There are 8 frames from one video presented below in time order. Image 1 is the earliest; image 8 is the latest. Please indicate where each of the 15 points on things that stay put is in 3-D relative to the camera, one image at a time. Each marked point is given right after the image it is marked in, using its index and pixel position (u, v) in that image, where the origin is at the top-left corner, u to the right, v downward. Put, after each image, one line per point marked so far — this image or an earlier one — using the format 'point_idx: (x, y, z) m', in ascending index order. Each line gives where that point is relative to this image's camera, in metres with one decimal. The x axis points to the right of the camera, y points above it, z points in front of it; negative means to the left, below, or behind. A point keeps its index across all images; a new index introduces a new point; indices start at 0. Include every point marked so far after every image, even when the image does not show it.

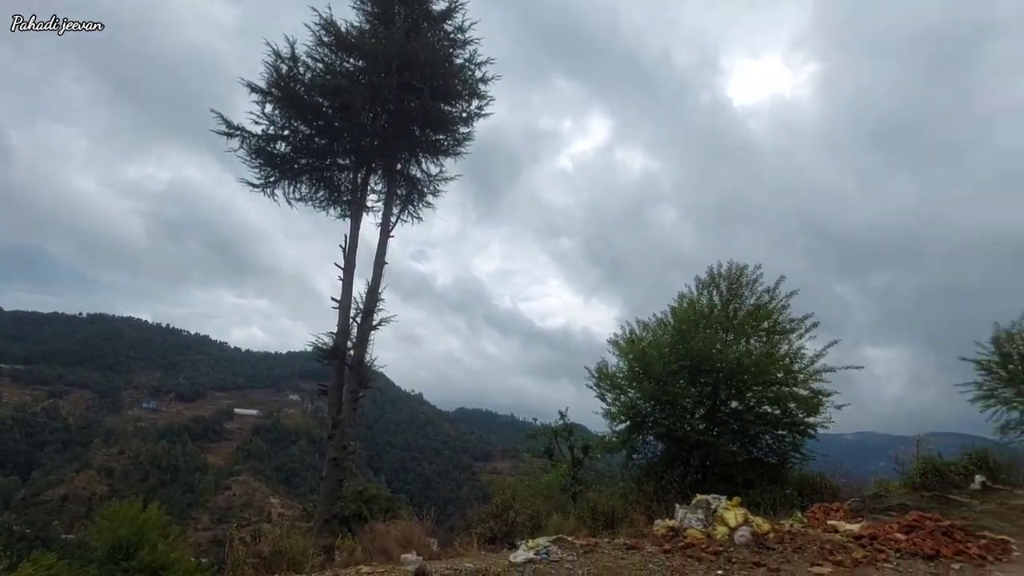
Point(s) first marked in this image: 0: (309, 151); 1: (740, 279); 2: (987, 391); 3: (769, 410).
0: (-4.7, +3.2, +12.1) m
1: (+8.0, +0.3, +18.2) m
2: (+16.7, -3.7, +18.1) m
3: (+7.7, -3.6, +15.4) m
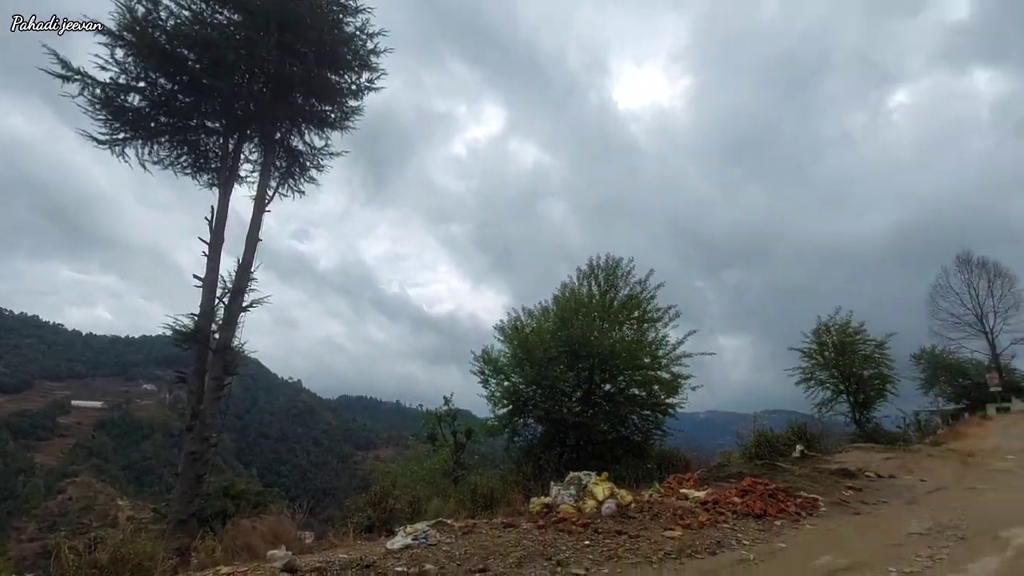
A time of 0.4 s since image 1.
0: (-7.1, +3.7, +10.7) m
1: (+3.9, +0.6, +19.4) m
2: (+12.3, -3.6, +21.3) m
3: (+4.1, -3.4, +16.8) m
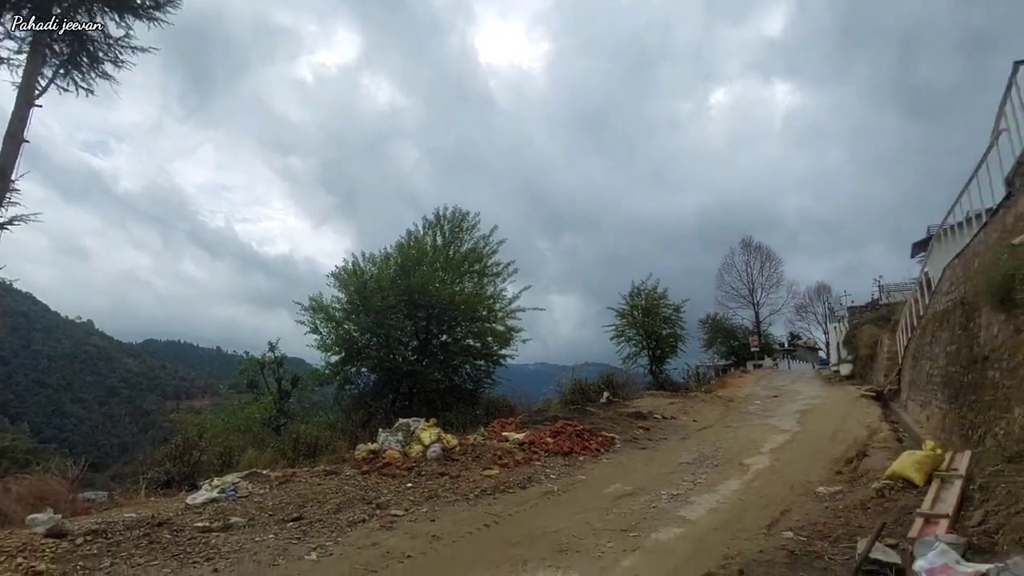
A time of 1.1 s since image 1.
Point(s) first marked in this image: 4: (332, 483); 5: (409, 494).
0: (-9.7, +5.3, +7.7) m
1: (-1.9, +2.4, +19.5) m
2: (+5.1, -2.1, +24.2) m
3: (-1.4, -1.8, +17.3) m
4: (-3.0, -3.3, +8.7) m
5: (-1.5, -3.1, +7.7) m
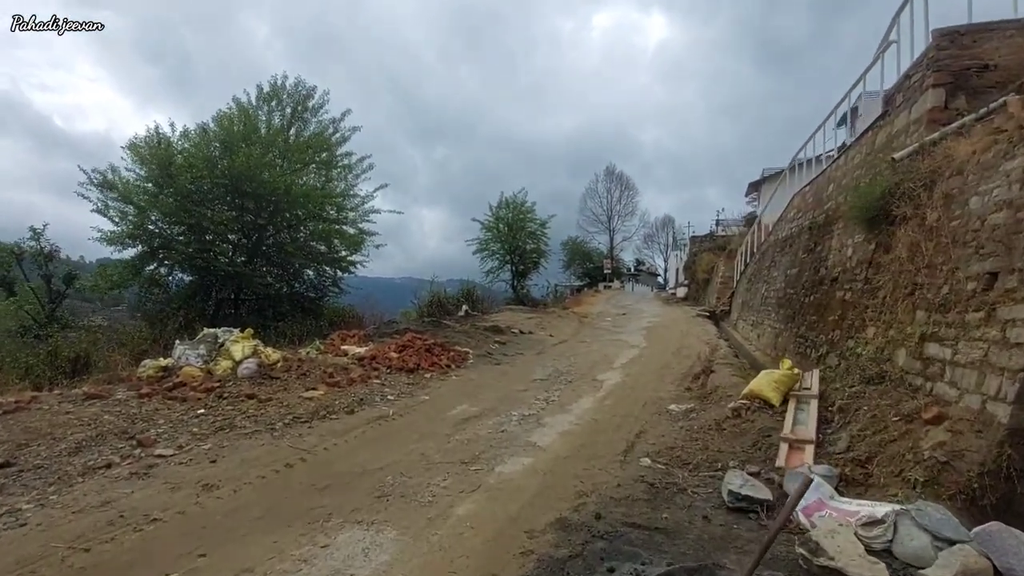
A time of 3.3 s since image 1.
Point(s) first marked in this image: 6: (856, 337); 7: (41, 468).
0: (-10.8, +7.0, +2.5) m
1: (-6.5, +5.9, +16.3) m
2: (-1.2, +1.9, +23.2) m
3: (-5.8, +1.3, +15.0) m
4: (-5.4, -1.5, +6.5) m
5: (-3.6, -1.6, +5.9) m
6: (+3.8, -0.5, +5.8) m
7: (-4.3, -1.6, +4.7) m
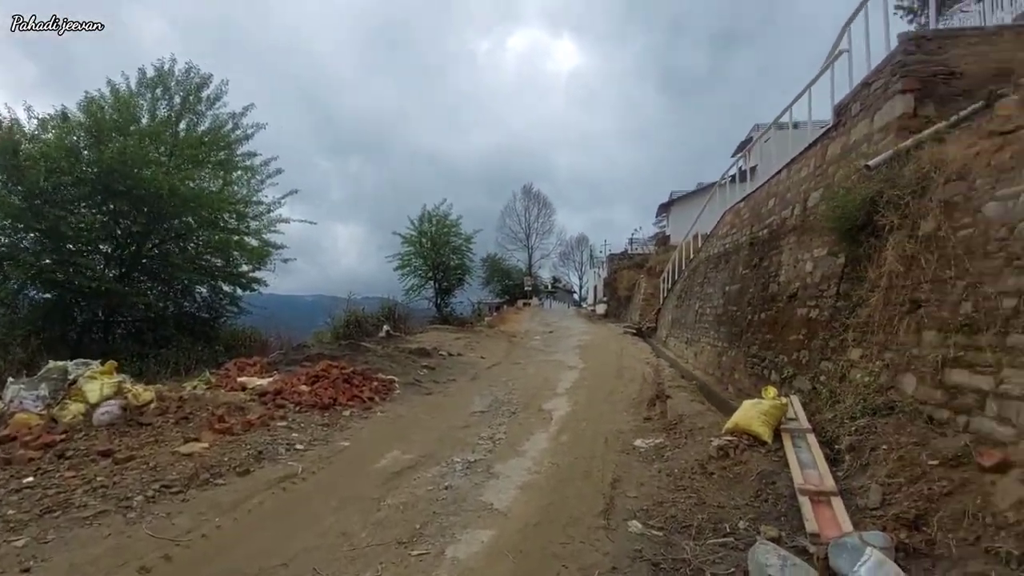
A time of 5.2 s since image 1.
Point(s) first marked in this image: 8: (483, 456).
0: (-10.7, +6.9, -0.1) m
1: (-8.6, +5.3, +14.2) m
2: (-4.5, +1.2, +21.7) m
3: (-7.6, +0.8, +12.9) m
4: (-5.9, -1.8, +4.5) m
5: (-4.1, -1.7, +4.1) m
6: (+3.3, -0.7, +5.3) m
7: (-4.6, -1.8, +2.9) m
8: (-0.3, -1.8, +5.6) m
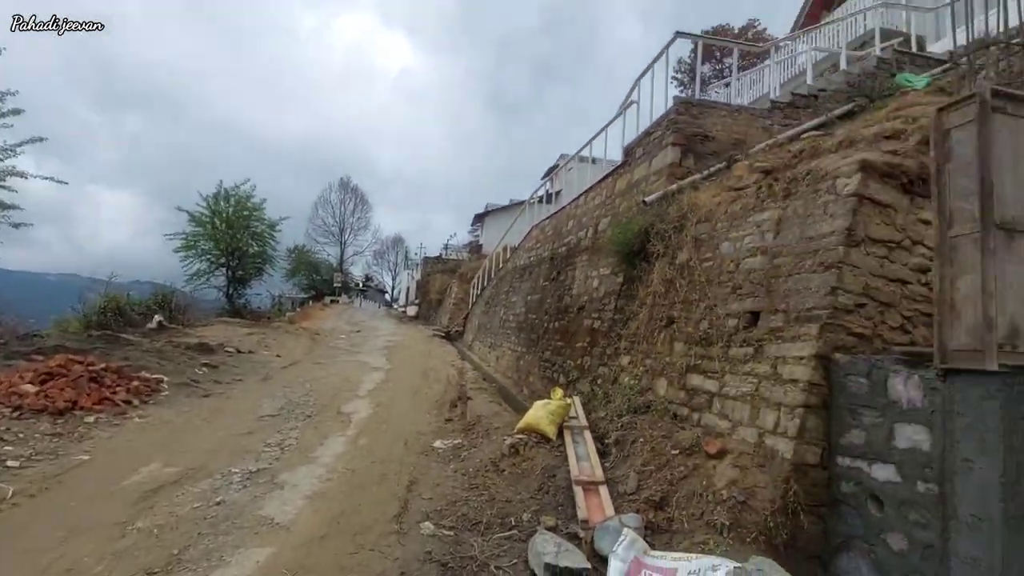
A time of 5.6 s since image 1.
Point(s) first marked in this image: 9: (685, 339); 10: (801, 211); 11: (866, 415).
0: (-9.5, +7.6, -3.7) m
1: (-12.7, +6.1, +10.3) m
2: (-11.7, +1.7, +18.7) m
3: (-11.6, +1.4, +9.3) m
4: (-7.2, -1.3, +2.0) m
5: (-5.4, -1.4, +2.4) m
6: (+1.2, -0.9, +6.1) m
7: (-5.4, -1.4, +1.0) m
8: (-2.4, -1.8, +5.1) m
9: (+1.5, -0.4, +4.3) m
10: (+2.0, +0.5, +3.5) m
11: (+1.9, -0.7, +2.7) m
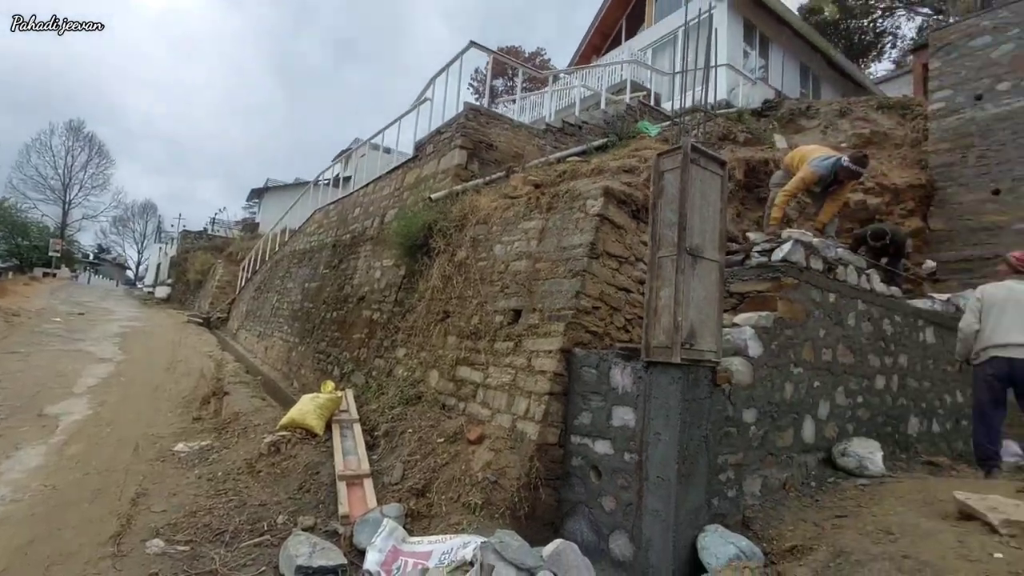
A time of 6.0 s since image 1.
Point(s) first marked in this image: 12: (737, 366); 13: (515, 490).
0: (-6.8, +8.1, -7.2) m
1: (-15.4, +7.1, +4.4) m
2: (-18.1, +2.9, +12.6) m
3: (-14.3, +2.4, +4.0) m
4: (-7.6, -0.8, -0.9) m
5: (-6.1, -1.0, 0.0) m
6: (-1.5, -0.8, +6.0) m
7: (-5.6, -1.1, -1.2) m
8: (-4.4, -1.5, +3.7) m
9: (-0.5, -0.4, +4.6) m
10: (+0.4, +0.5, +4.0) m
11: (+0.5, -0.7, +3.3) m
12: (+1.3, -0.5, +3.0) m
13: (0.0, -1.3, +3.2) m
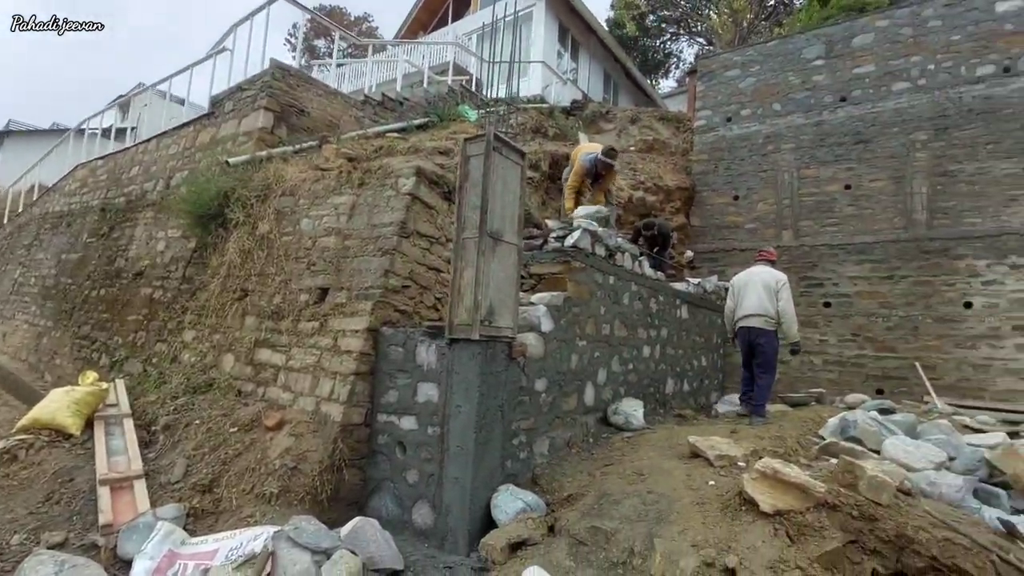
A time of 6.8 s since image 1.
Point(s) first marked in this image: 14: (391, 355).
0: (-4.1, +7.8, -9.3) m
1: (-16.0, +7.4, -1.0) m
2: (-21.3, +3.5, +6.0) m
3: (-14.9, +2.7, -0.9) m
4: (-7.0, -0.8, -3.3) m
5: (-5.9, -1.0, -1.9) m
6: (-3.5, -0.5, +5.3) m
7: (-5.0, -1.1, -2.8) m
8: (-5.6, -1.3, +2.2) m
9: (-2.1, -0.2, +4.2) m
10: (-1.1, +0.7, +3.9) m
11: (-0.7, -0.6, +3.3) m
12: (+0.1, -0.3, +3.3) m
13: (-1.2, -1.1, +3.1) m
14: (-0.8, -0.4, +3.3) m
